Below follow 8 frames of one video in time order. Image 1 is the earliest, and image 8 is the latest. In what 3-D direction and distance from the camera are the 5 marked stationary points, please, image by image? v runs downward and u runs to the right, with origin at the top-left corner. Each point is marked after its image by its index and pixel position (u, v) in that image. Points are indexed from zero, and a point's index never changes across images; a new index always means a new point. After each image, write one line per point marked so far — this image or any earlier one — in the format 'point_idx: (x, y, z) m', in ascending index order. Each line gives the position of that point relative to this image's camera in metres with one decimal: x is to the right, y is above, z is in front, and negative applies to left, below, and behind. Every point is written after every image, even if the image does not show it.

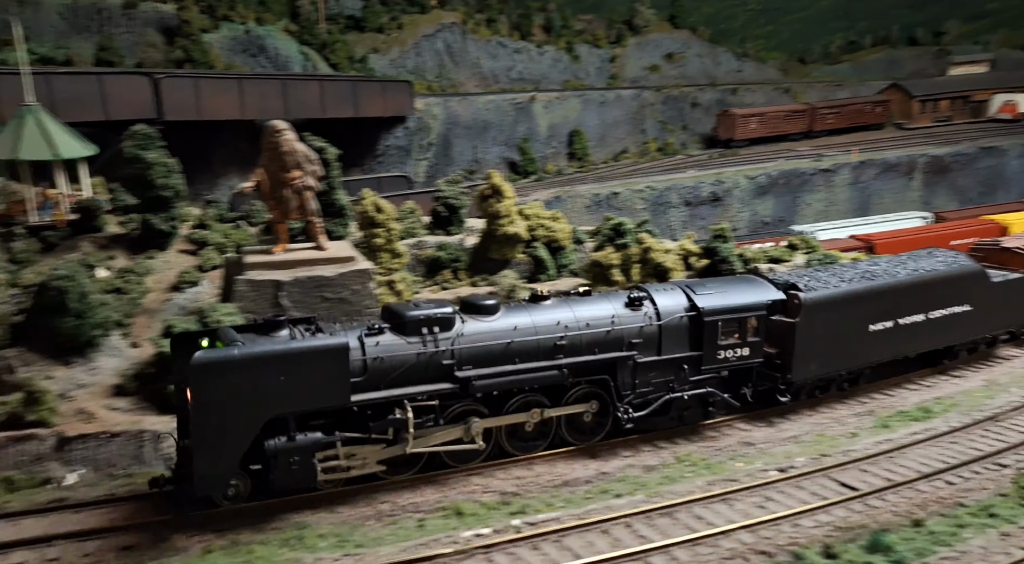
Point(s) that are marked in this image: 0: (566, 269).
0: (+1.1, +0.3, +13.9) m
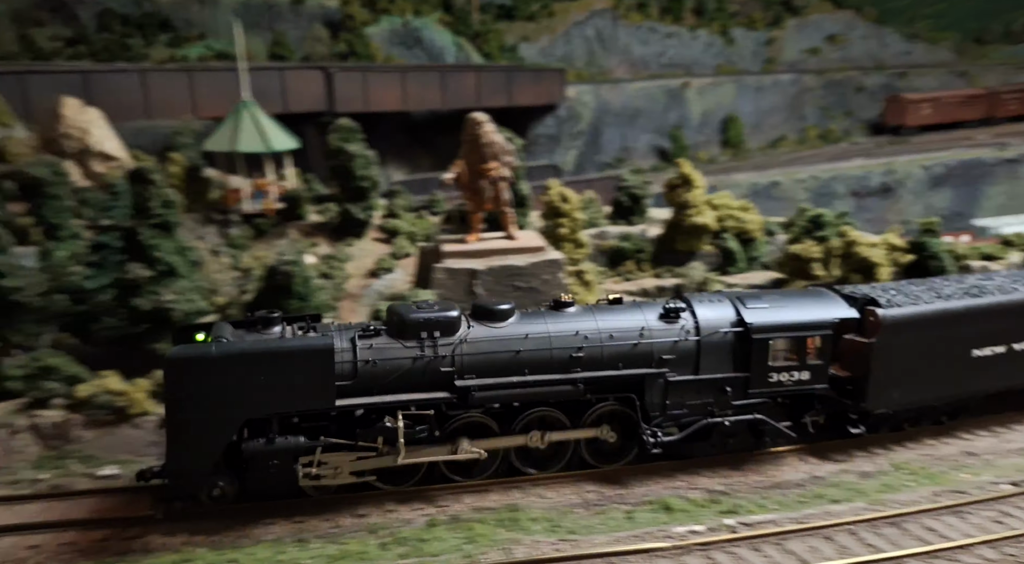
0: (+4.5, +0.4, +13.5) m
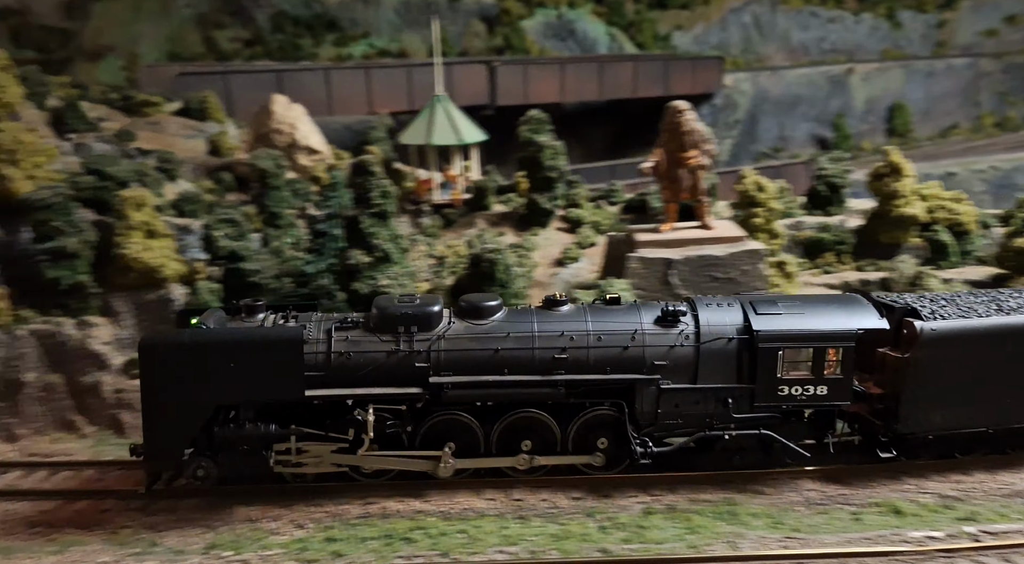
0: (+7.9, +0.5, +12.7) m
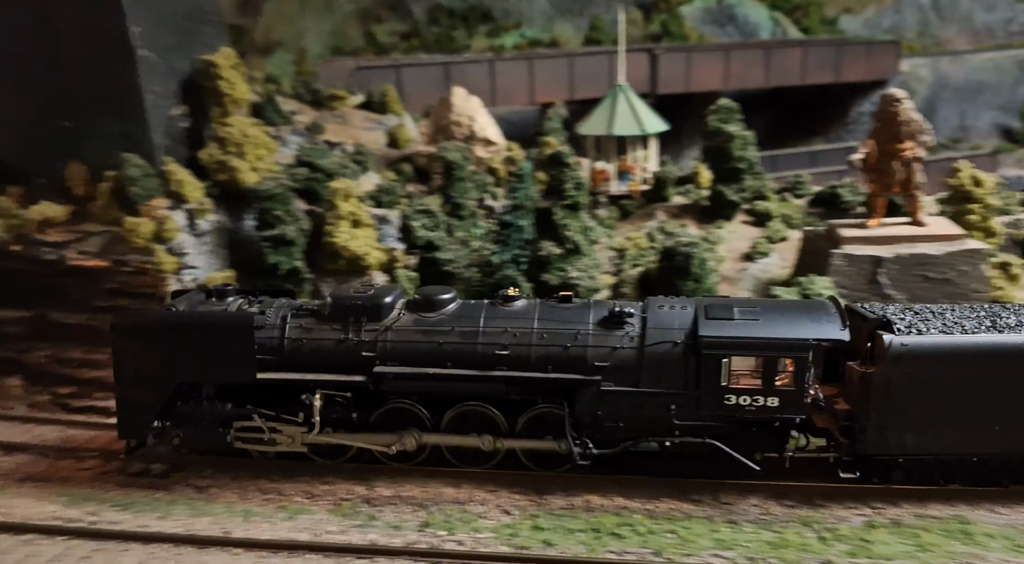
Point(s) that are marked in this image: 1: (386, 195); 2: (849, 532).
0: (+10.9, +0.3, +11.2) m
1: (-2.1, +1.5, +12.2) m
2: (+3.9, -2.9, +8.4) m
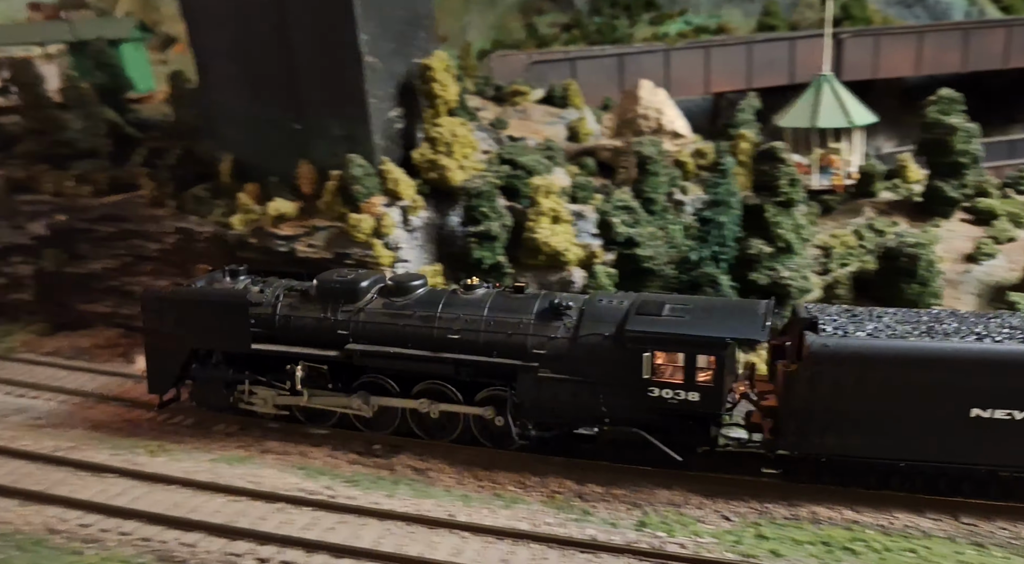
0: (+13.8, +0.1, +9.1) m
1: (+1.2, +1.5, +12.3) m
2: (+6.3, -3.0, +7.7) m
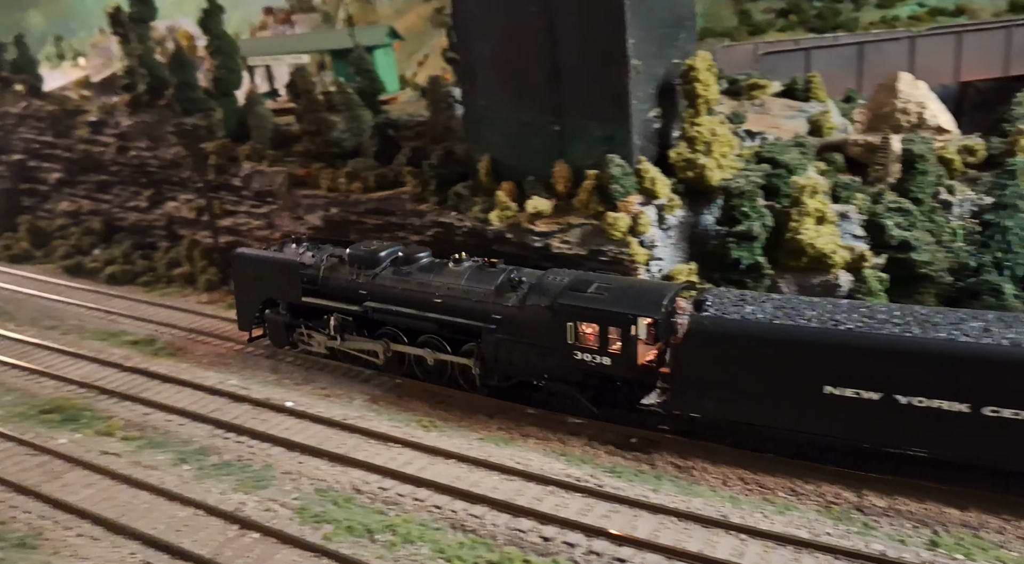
0: (+16.9, -0.4, +6.1) m
1: (+5.3, +1.5, +11.9) m
2: (+9.2, -3.3, +6.3) m
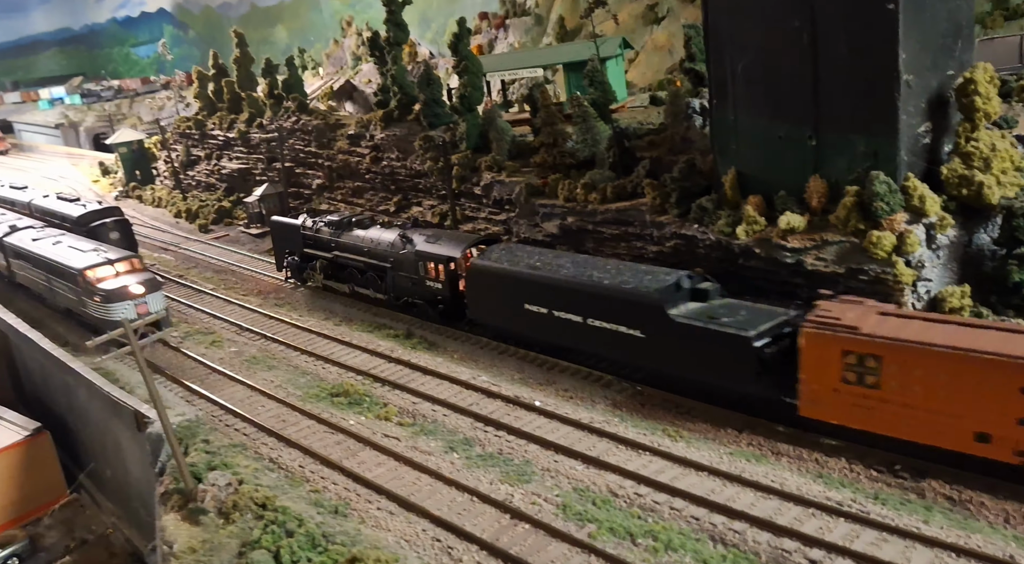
0: (+19.0, -1.2, +2.3) m
1: (+9.2, +1.1, +10.6) m
2: (+11.5, -3.9, +4.4) m
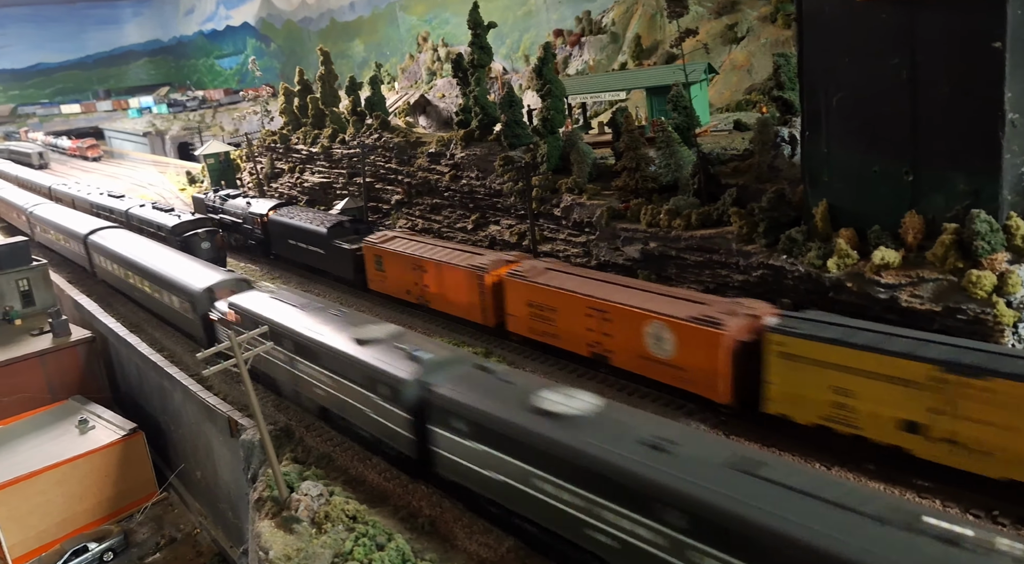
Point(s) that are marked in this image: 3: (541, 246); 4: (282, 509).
0: (+19.6, -2.1, +0.9) m
1: (+10.5, +0.4, +10.1) m
2: (+12.2, -4.5, +3.6) m
3: (+0.7, +0.9, +18.7) m
4: (-3.7, -3.6, +11.7) m
